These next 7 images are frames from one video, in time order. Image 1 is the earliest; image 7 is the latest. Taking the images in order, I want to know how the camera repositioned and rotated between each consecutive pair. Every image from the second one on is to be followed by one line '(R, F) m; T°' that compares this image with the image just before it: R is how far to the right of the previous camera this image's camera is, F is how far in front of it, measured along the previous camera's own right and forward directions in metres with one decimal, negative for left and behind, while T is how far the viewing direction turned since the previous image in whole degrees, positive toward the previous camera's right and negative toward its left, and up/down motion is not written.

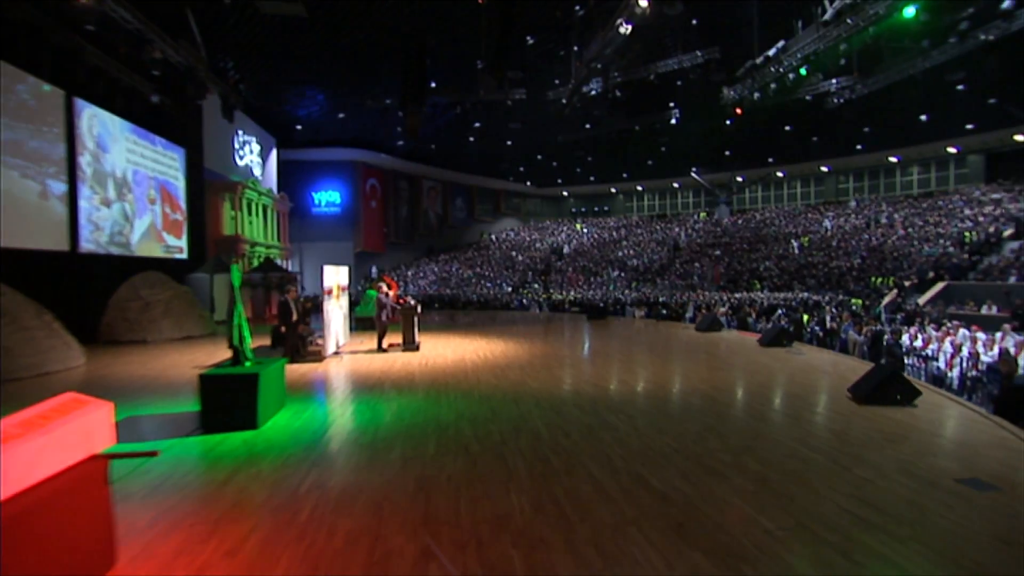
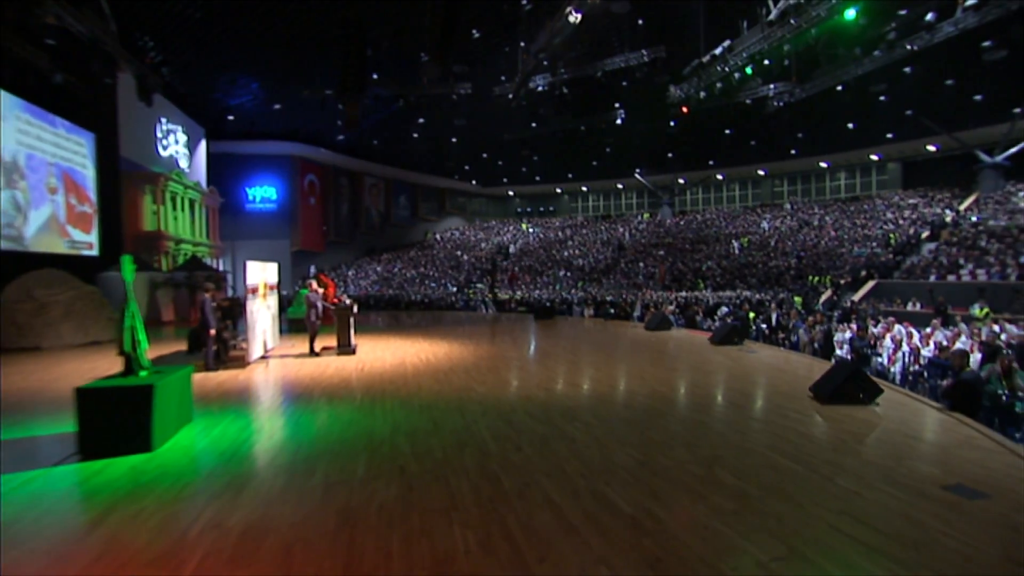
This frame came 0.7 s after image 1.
(0.0, +0.5) m; +6°
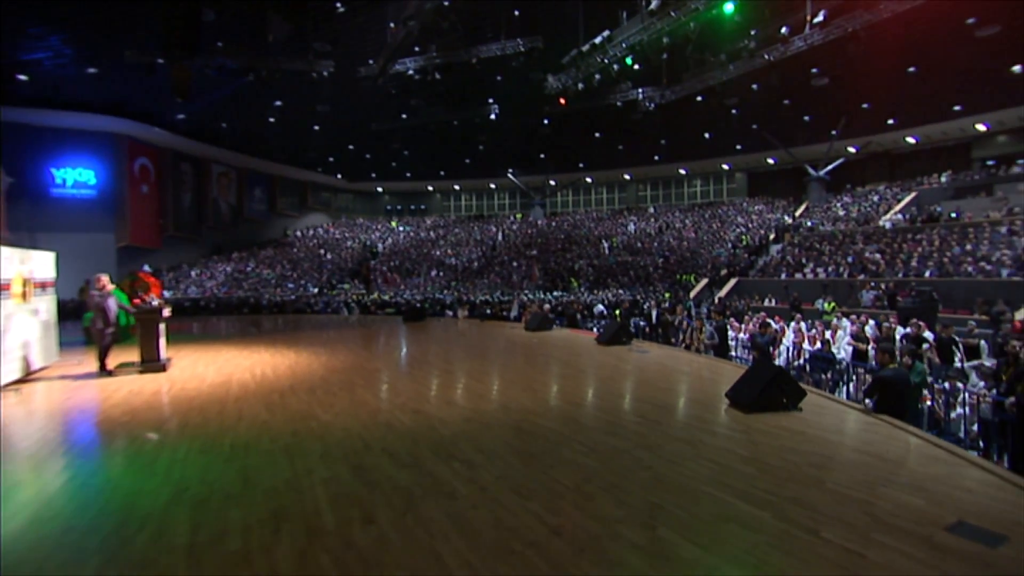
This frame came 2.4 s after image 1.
(+0.1, +1.3) m; +13°
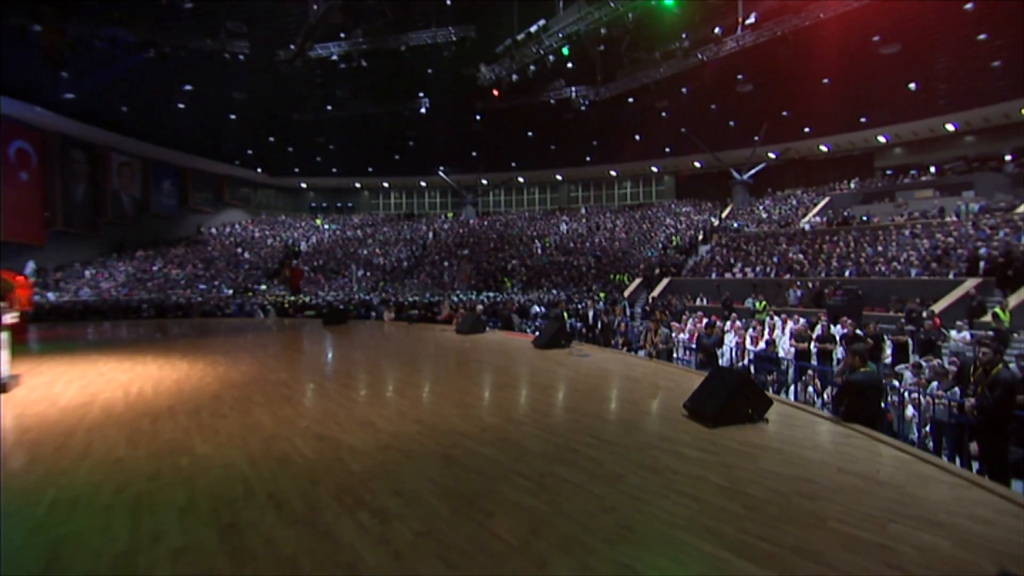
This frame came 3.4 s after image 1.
(0.0, +0.7) m; +7°
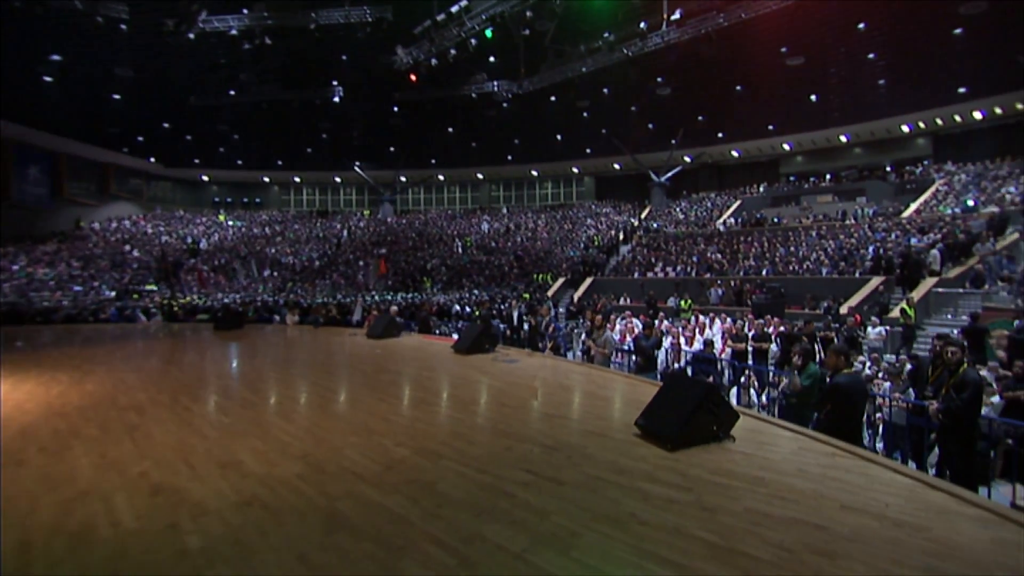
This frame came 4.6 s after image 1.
(0.0, +0.8) m; +8°
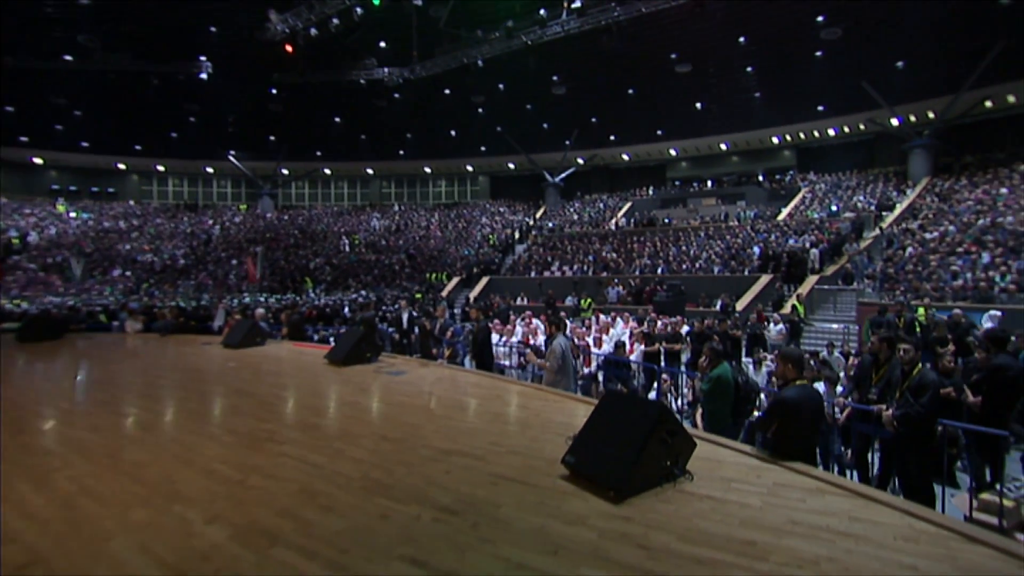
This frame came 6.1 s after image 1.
(+0.1, +1.0) m; +11°
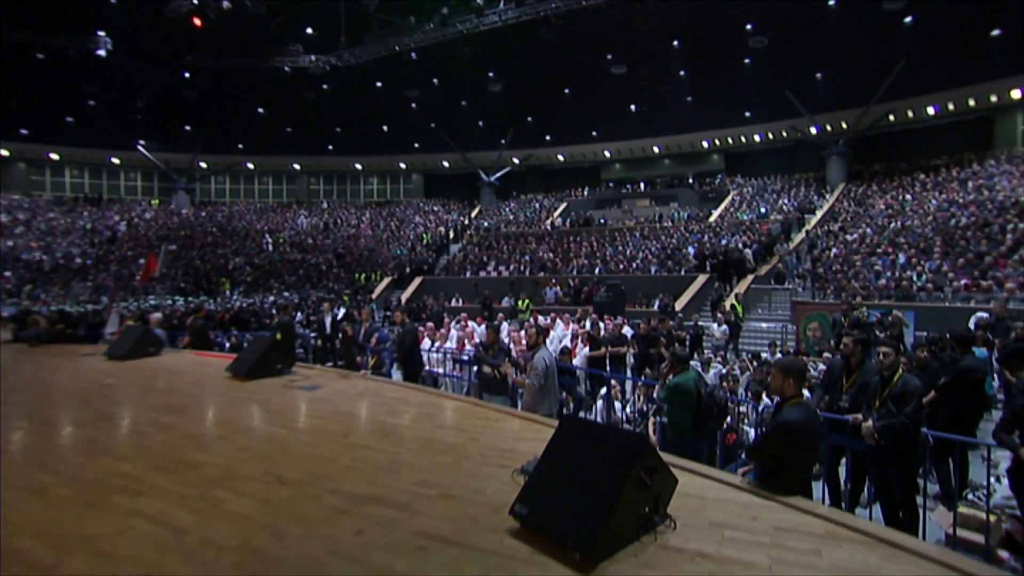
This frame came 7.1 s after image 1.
(0.0, +0.6) m; +7°
